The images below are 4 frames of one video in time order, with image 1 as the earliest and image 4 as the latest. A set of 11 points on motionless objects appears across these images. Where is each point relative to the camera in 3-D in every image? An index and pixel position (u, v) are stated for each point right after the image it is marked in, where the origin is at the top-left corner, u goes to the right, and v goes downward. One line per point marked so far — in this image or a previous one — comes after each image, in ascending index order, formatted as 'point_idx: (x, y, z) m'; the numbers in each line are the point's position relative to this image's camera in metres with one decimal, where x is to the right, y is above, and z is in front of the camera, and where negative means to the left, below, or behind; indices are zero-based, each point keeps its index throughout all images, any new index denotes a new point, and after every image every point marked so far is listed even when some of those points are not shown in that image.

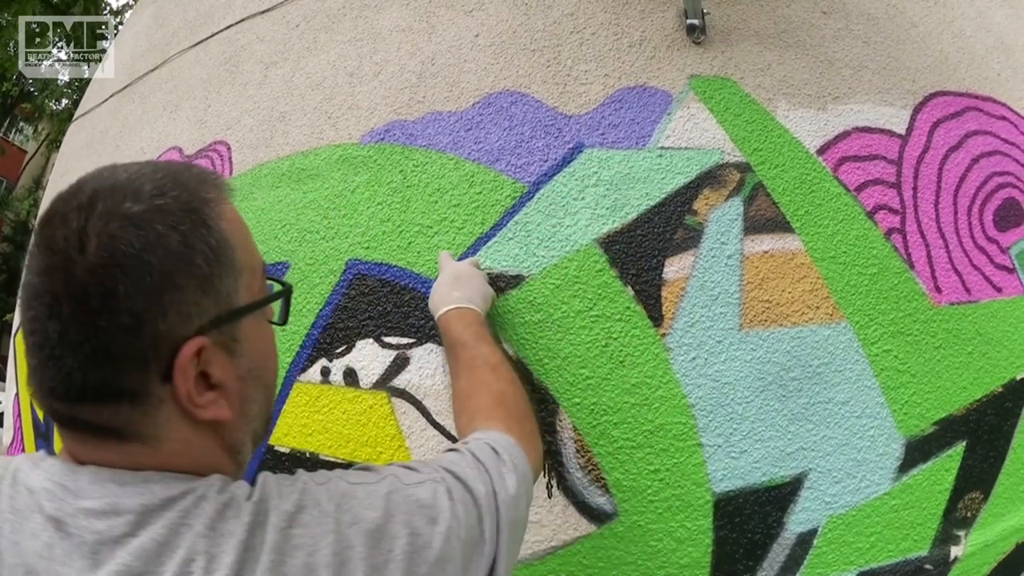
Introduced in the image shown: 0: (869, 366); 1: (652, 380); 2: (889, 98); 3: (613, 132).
0: (+1.1, -0.2, +2.5) m
1: (+0.4, -0.3, +2.4) m
2: (+1.3, +0.7, +2.8) m
3: (+0.3, +0.5, +2.6) m
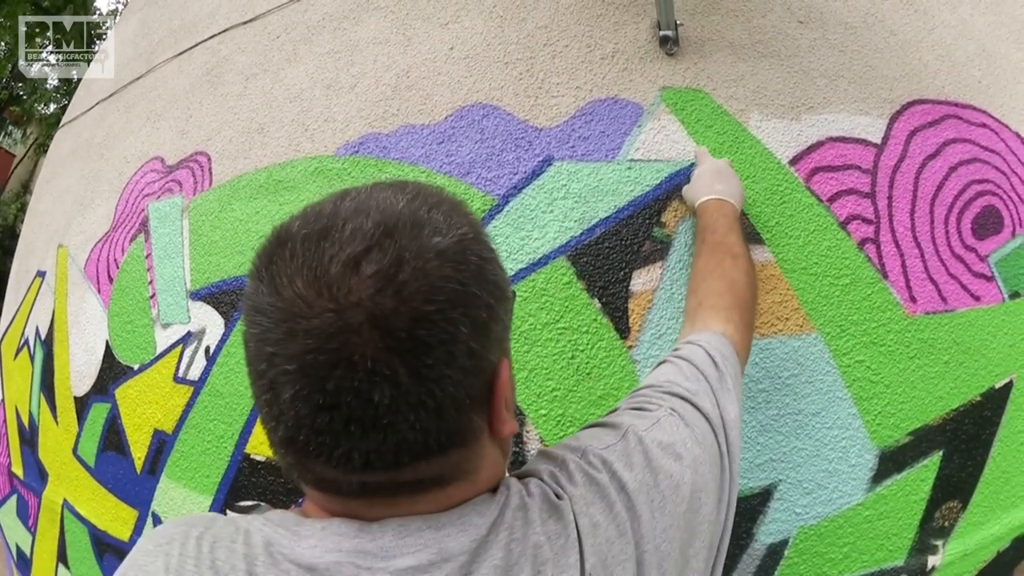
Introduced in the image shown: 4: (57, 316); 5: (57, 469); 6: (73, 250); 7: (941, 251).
0: (+1.0, -0.3, +2.5) m
1: (+0.3, -0.3, +2.4) m
2: (+1.3, +0.6, +2.8) m
3: (+0.2, +0.5, +2.6) m
4: (-2.1, -0.1, +3.7) m
5: (-2.0, -0.8, +3.5) m
6: (-2.1, +0.2, +3.8) m
7: (+1.5, +0.1, +2.7) m
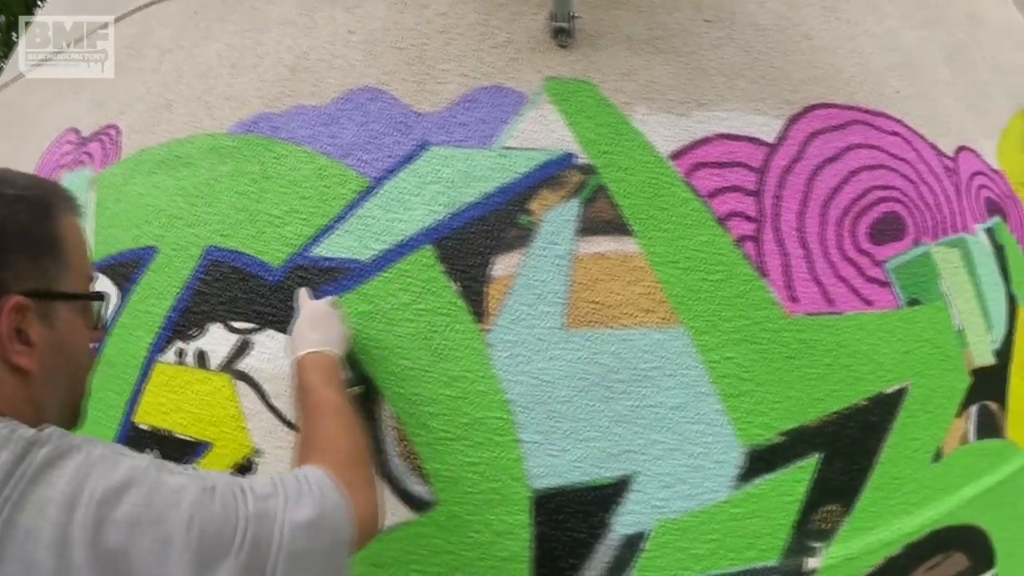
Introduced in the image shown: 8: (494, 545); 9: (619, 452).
0: (+0.6, -0.3, +2.5) m
1: (-0.1, -0.3, +2.5) m
2: (+0.9, +0.6, +2.8) m
3: (-0.2, +0.5, +2.7) m
4: (-2.5, 0.0, +3.8) m
5: (-2.4, -0.6, +3.6) m
6: (-2.4, +0.3, +3.9) m
7: (+1.1, +0.1, +2.7) m
8: (-0.1, -0.8, +2.5) m
9: (+0.3, -0.5, +2.5) m
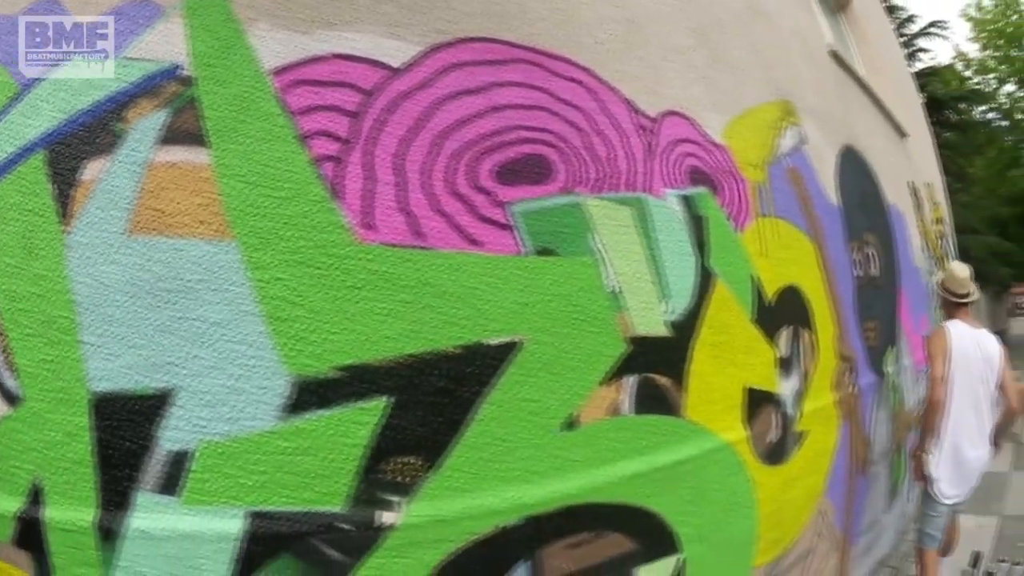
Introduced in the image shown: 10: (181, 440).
0: (-0.8, 0.0, +2.4) m
1: (-1.5, 0.0, +2.5) m
2: (-0.3, +0.8, +2.7) m
3: (-1.4, +0.8, +2.8) m
4: (-3.5, +0.4, +4.4) m
5: (-3.5, -0.2, +4.1) m
6: (-3.4, +0.7, +4.4) m
7: (-0.2, +0.3, +2.6) m
8: (-1.4, -0.5, +2.6) m
9: (-1.0, -0.2, +2.4) m
10: (-1.0, -0.5, +2.5) m
